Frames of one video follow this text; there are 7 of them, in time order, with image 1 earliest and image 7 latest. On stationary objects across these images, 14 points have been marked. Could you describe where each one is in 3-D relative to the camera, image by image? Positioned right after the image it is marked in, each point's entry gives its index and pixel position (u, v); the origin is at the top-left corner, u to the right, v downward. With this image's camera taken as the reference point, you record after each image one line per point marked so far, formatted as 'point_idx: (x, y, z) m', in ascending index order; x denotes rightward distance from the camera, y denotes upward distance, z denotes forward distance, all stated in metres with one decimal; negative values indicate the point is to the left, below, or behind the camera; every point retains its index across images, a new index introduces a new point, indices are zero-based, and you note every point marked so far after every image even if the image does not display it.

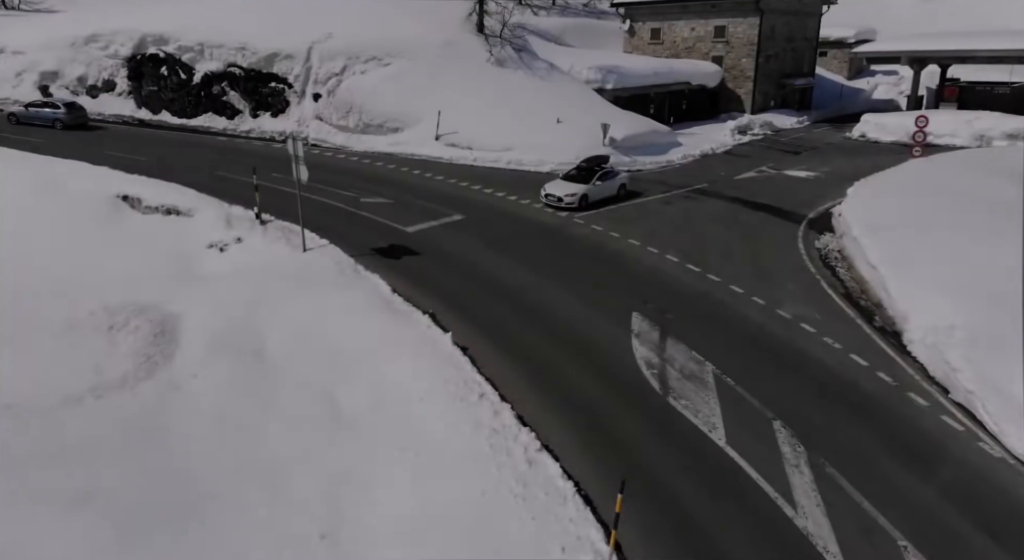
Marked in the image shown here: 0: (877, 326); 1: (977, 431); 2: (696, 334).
0: (+7.6, -1.0, +13.1) m
1: (+7.3, -2.4, +9.9) m
2: (+3.8, -1.1, +13.1) m
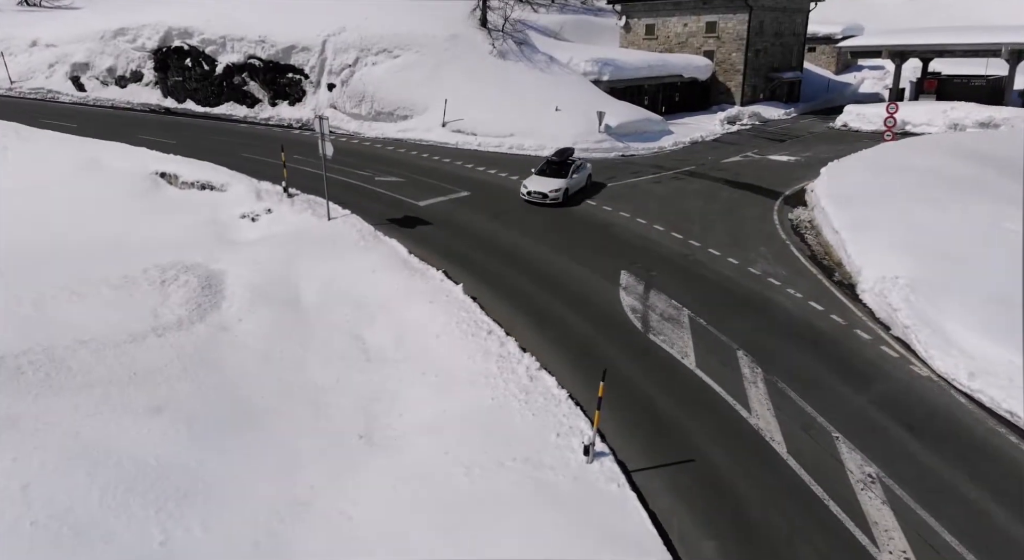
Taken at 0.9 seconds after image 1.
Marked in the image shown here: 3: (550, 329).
0: (+7.6, 0.0, +14.9) m
1: (+7.4, -1.5, +11.7) m
2: (+3.9, -0.2, +14.9) m
3: (+0.8, -1.0, +13.2) m
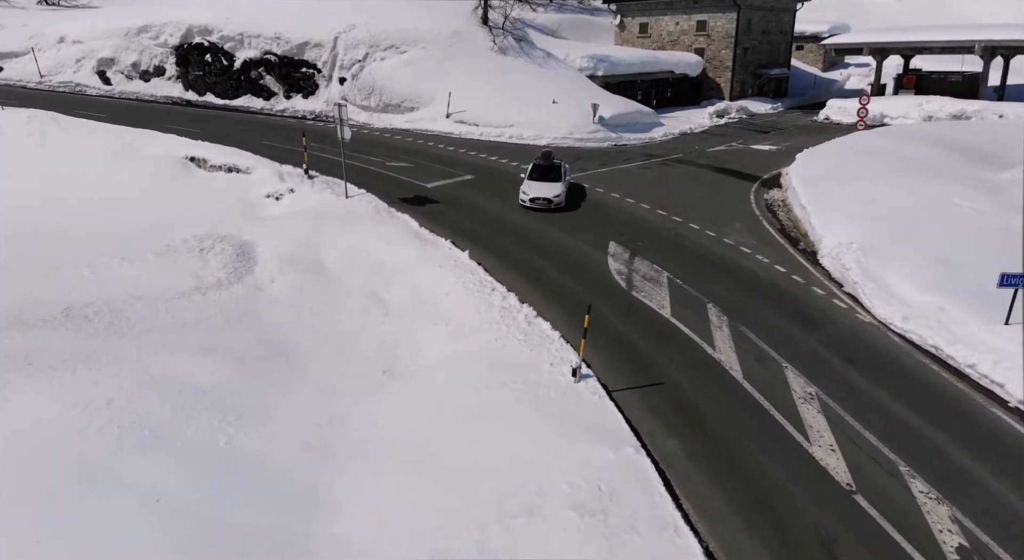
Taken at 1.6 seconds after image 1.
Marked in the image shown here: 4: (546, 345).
0: (+7.6, +0.8, +16.7) m
1: (+7.4, -0.6, +13.6) m
2: (+3.9, +0.7, +16.8) m
3: (+0.8, -0.2, +15.0) m
4: (+0.7, -1.3, +12.3) m
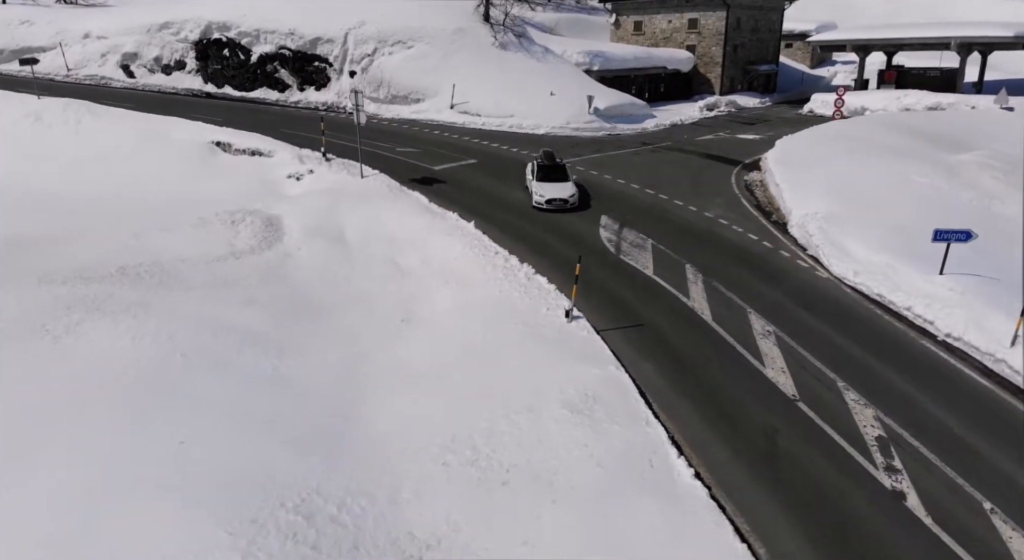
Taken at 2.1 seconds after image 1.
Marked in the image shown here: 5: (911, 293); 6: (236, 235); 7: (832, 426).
0: (+7.7, +1.8, +18.6) m
1: (+7.4, +0.3, +15.4) m
2: (+3.9, +1.6, +18.6) m
3: (+0.8, +0.8, +16.9) m
4: (+0.7, -0.4, +14.1) m
5: (+8.5, -0.3, +13.4) m
6: (-7.9, +1.3, +18.0) m
7: (+5.1, -2.3, +10.1) m
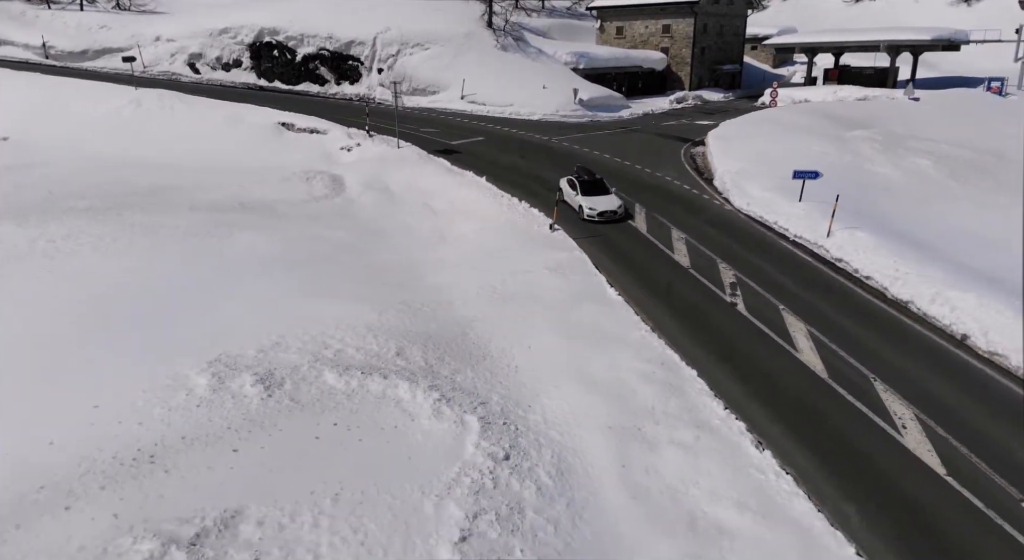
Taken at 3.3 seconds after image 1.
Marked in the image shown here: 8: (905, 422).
0: (+7.7, +4.1, +25.4) m
1: (+7.5, +2.7, +22.2) m
2: (+4.0, +4.0, +25.4) m
3: (+0.9, +3.1, +23.6) m
4: (+0.8, +2.0, +20.9) m
5: (+8.5, +2.1, +20.2) m
6: (-7.8, +3.6, +24.7) m
7: (+5.2, 0.0, +16.9) m
8: (+6.9, -2.5, +11.0) m
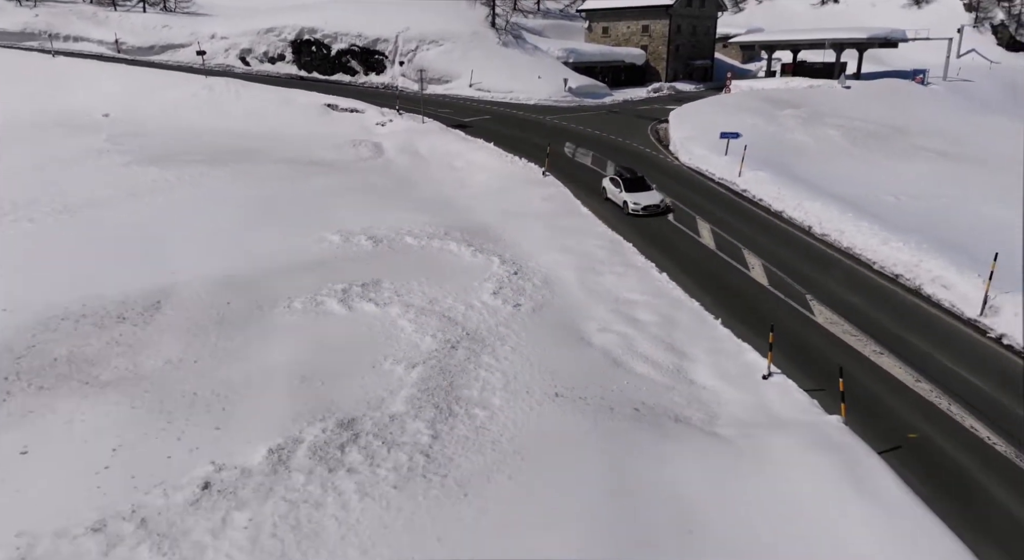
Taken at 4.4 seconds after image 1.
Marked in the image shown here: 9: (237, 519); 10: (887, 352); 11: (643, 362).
0: (+7.8, +7.0, +32.7) m
1: (+7.6, +5.6, +29.6) m
2: (+4.0, +6.9, +32.7) m
3: (+1.0, +6.0, +30.9) m
4: (+0.9, +4.9, +28.2) m
5: (+8.7, +5.0, +27.6) m
6: (-7.7, +6.5, +31.9) m
7: (+5.3, +2.9, +24.2) m
8: (+7.0, +0.4, +18.4) m
9: (-3.2, -2.8, +7.4) m
10: (+8.1, -1.6, +13.5) m
11: (+2.7, -1.6, +12.8) m
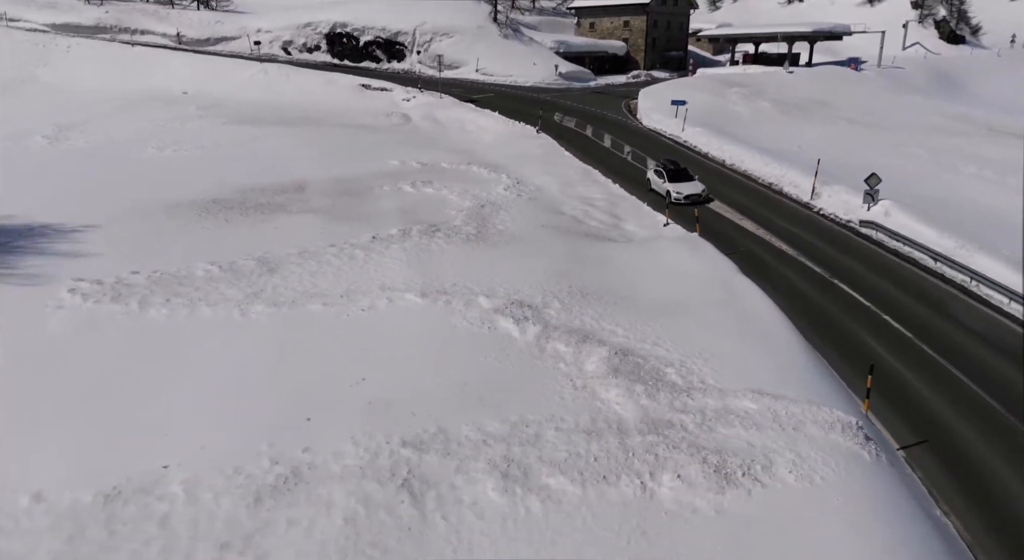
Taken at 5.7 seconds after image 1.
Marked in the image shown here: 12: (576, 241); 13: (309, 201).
0: (+7.8, +10.8, +41.3) m
1: (+7.7, +9.3, +38.1) m
2: (+4.1, +10.6, +41.2) m
3: (+1.0, +9.8, +39.4) m
4: (+1.0, +8.6, +36.7) m
5: (+8.7, +8.7, +36.1) m
6: (-7.7, +10.3, +40.4) m
7: (+5.4, +6.7, +32.7) m
8: (+7.2, +4.1, +26.9) m
9: (-3.0, +0.9, +15.9) m
10: (+8.2, +2.1, +22.1) m
11: (+2.9, +2.0, +21.4) m
12: (+1.9, +1.2, +18.4) m
13: (-6.4, +2.5, +19.8) m
